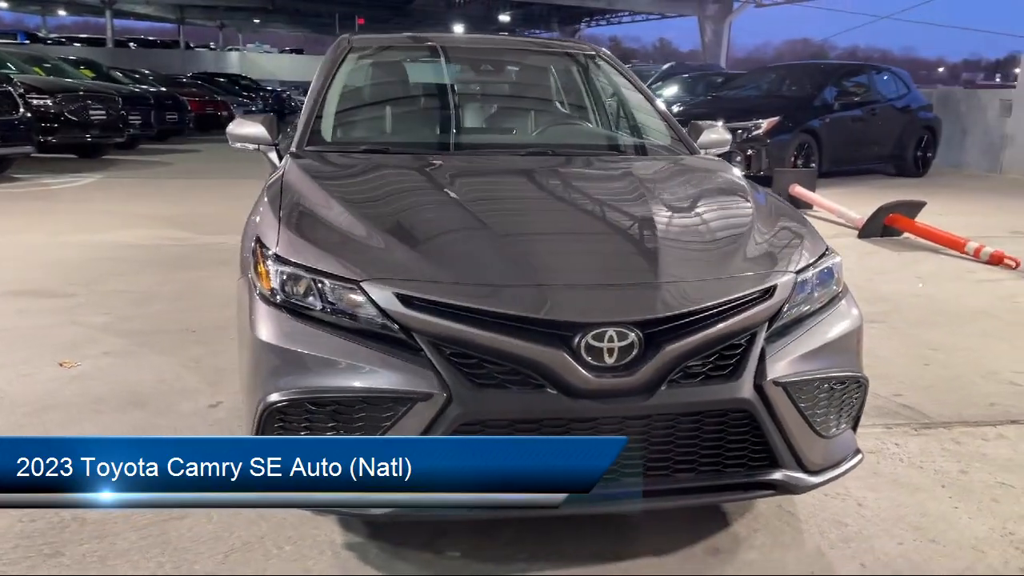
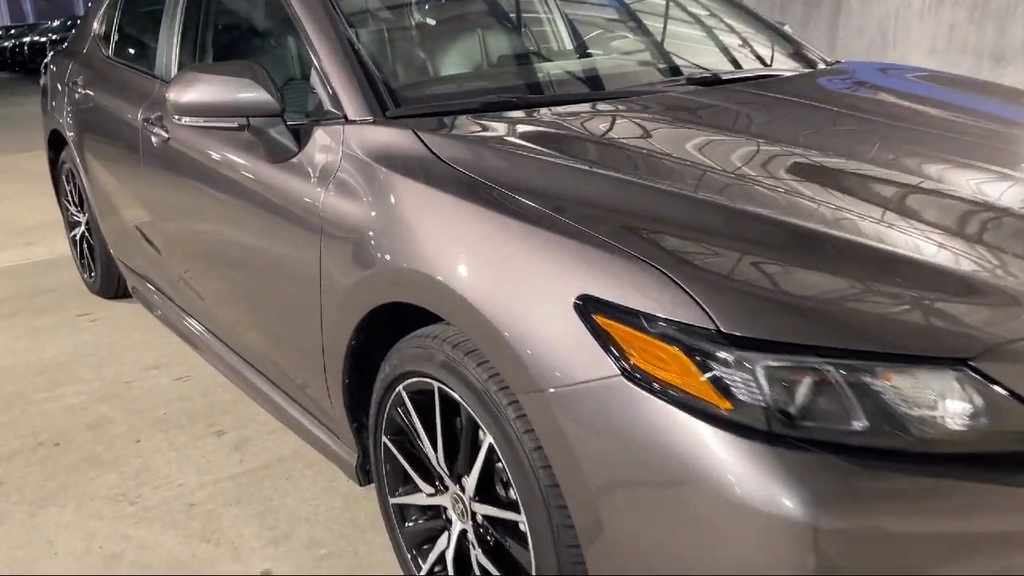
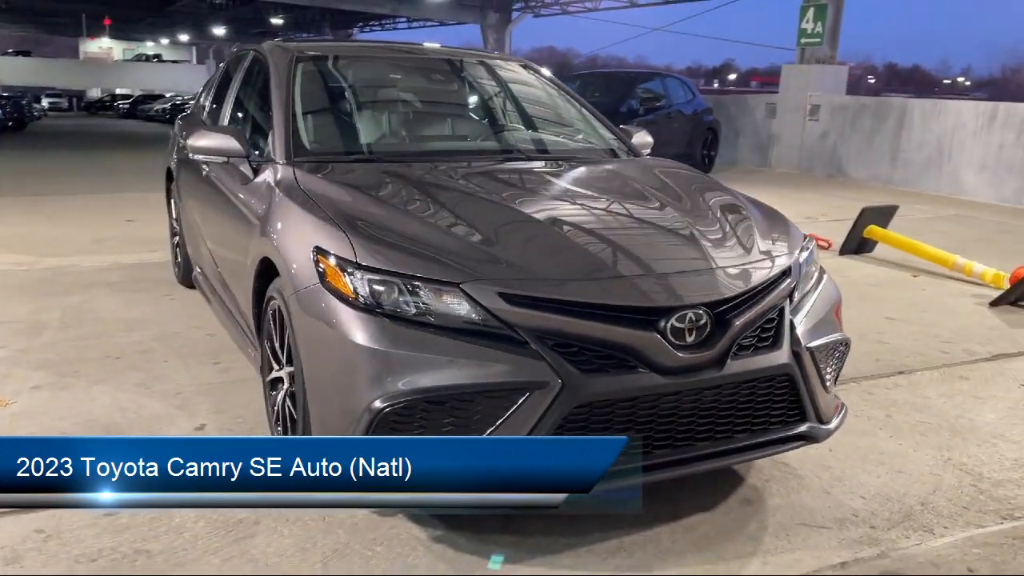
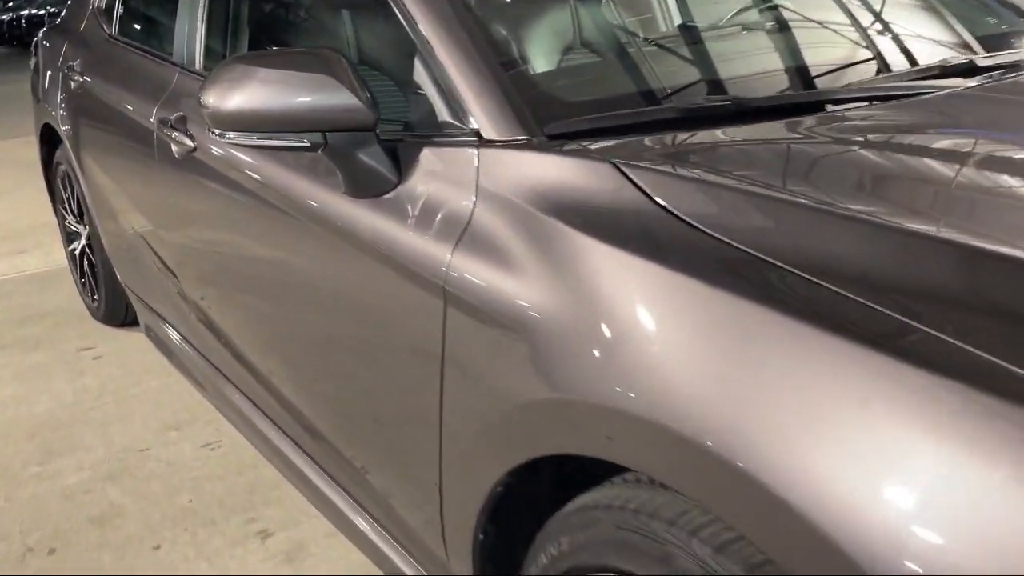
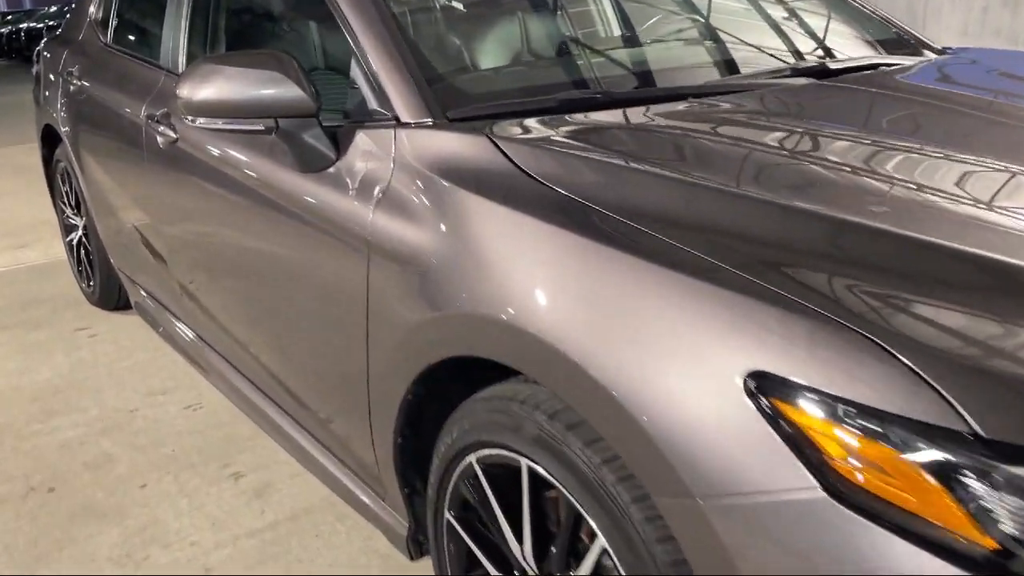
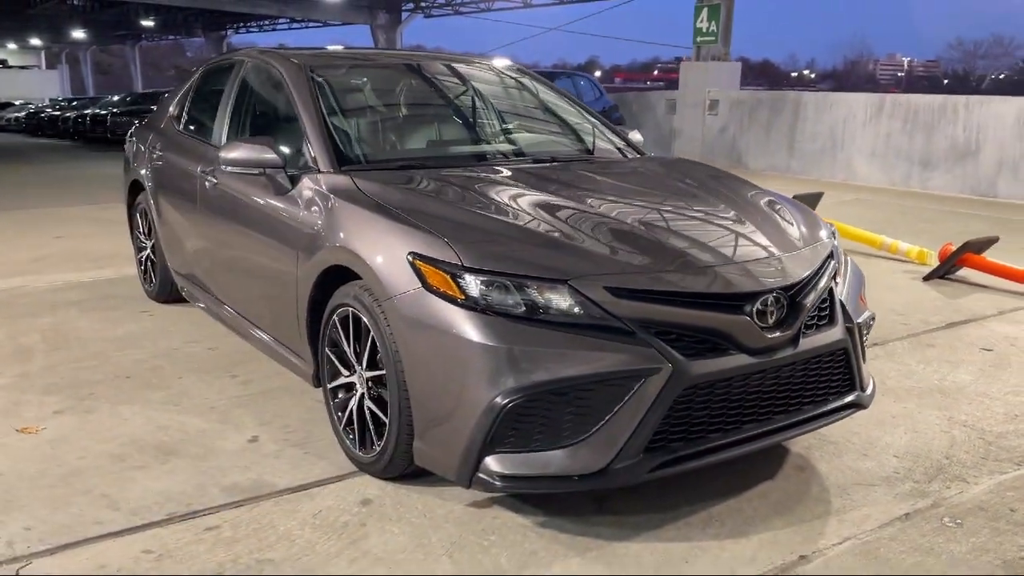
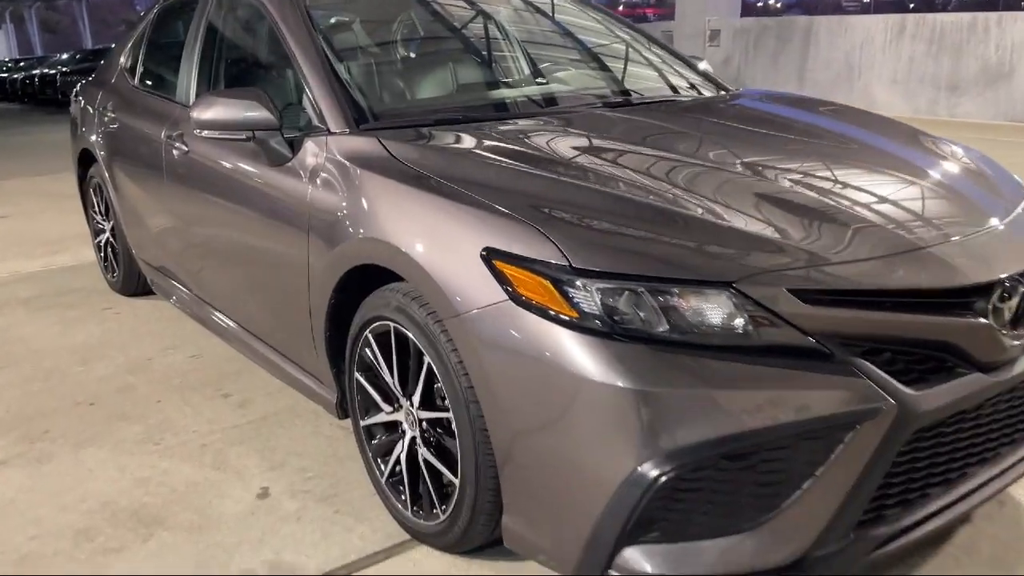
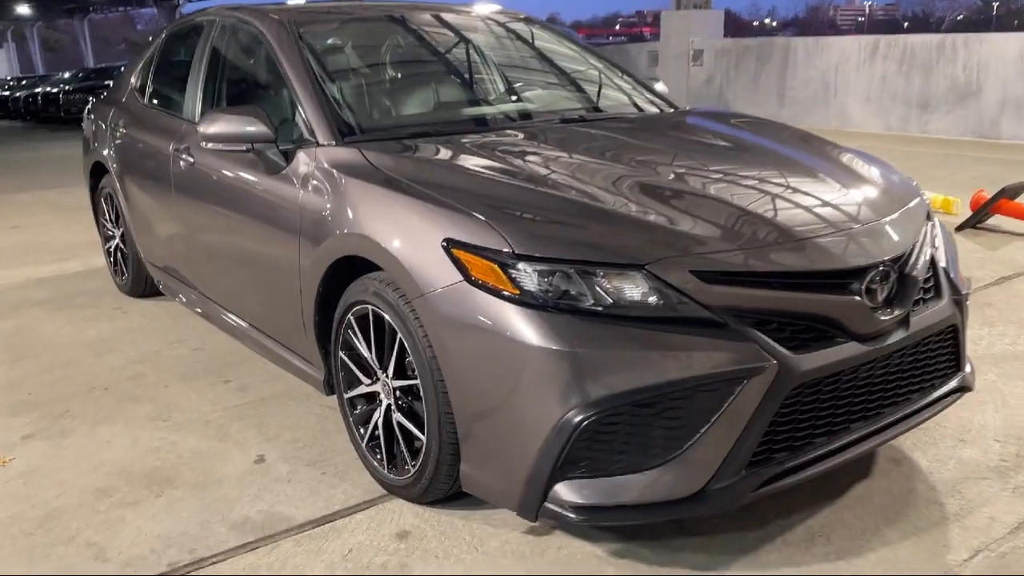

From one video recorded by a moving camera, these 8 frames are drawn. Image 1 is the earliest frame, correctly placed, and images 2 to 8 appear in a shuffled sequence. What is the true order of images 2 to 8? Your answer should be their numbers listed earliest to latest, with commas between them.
3, 6, 8, 7, 2, 5, 4
